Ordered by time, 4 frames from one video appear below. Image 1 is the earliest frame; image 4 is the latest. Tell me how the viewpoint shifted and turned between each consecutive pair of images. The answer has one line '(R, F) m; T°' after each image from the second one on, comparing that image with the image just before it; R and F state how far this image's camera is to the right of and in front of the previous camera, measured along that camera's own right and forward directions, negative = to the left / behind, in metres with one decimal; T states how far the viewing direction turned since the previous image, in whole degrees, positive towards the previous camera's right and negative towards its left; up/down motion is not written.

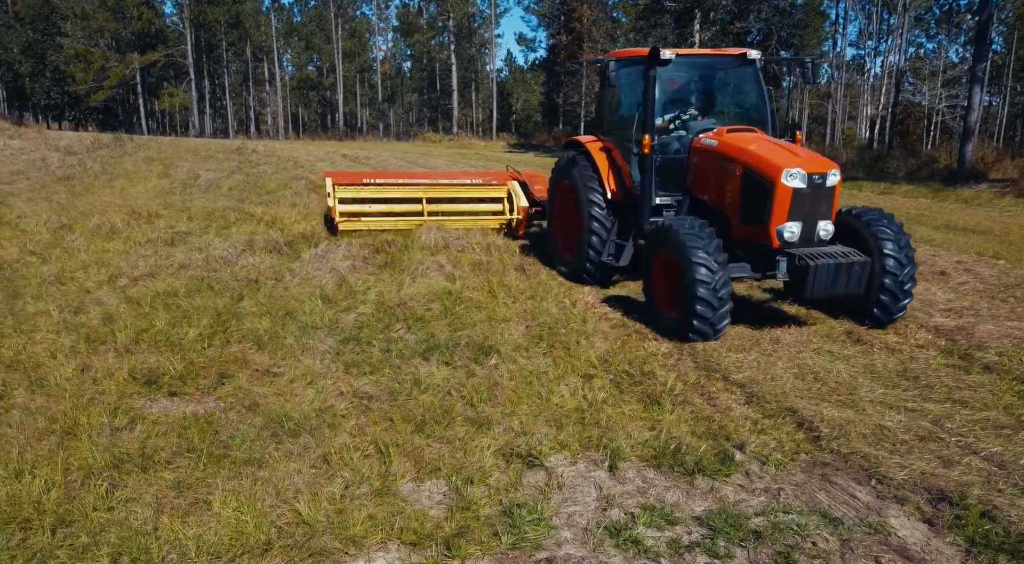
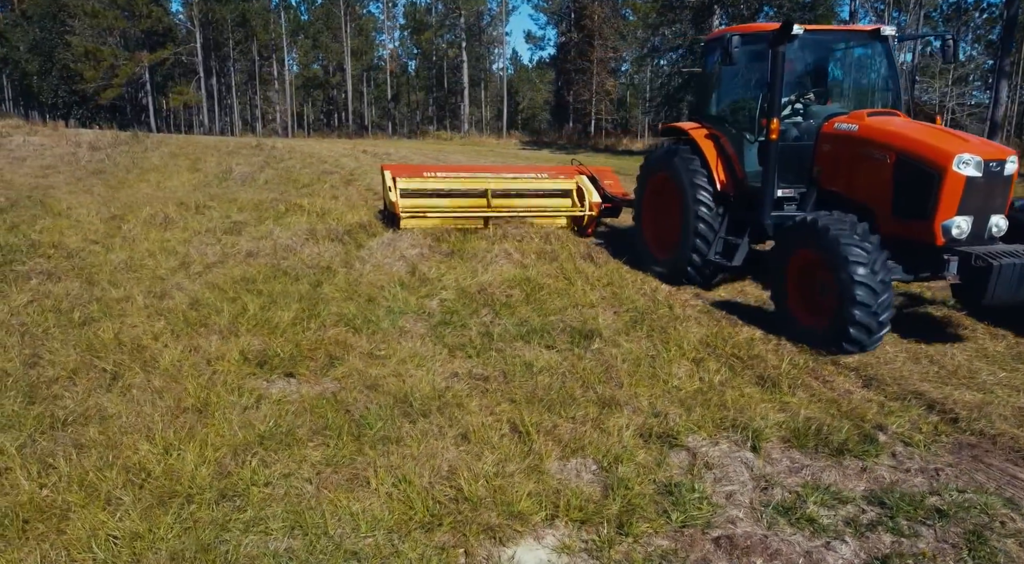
(-0.6, +0.1) m; -1°
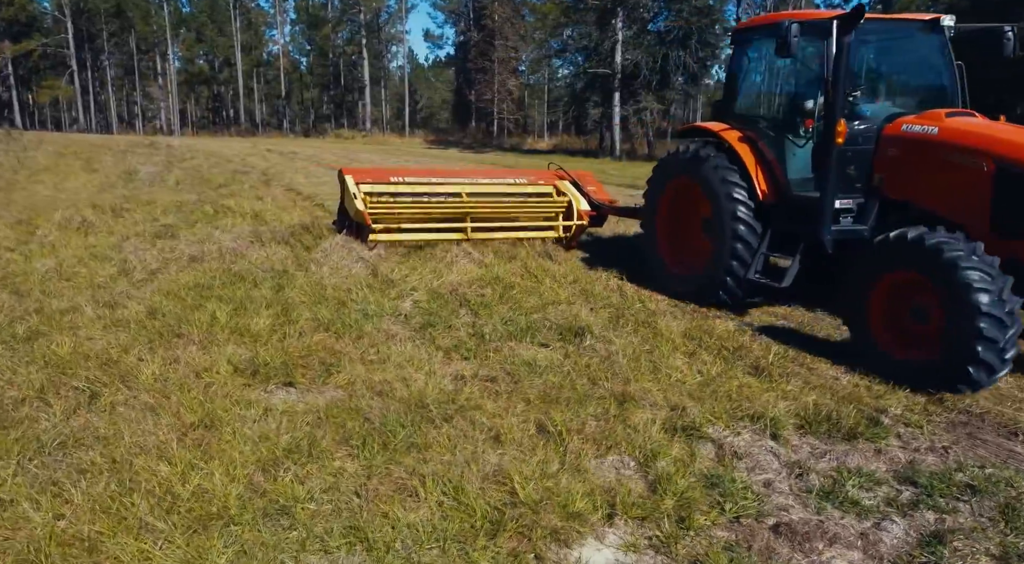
(-0.5, +0.1) m; +7°
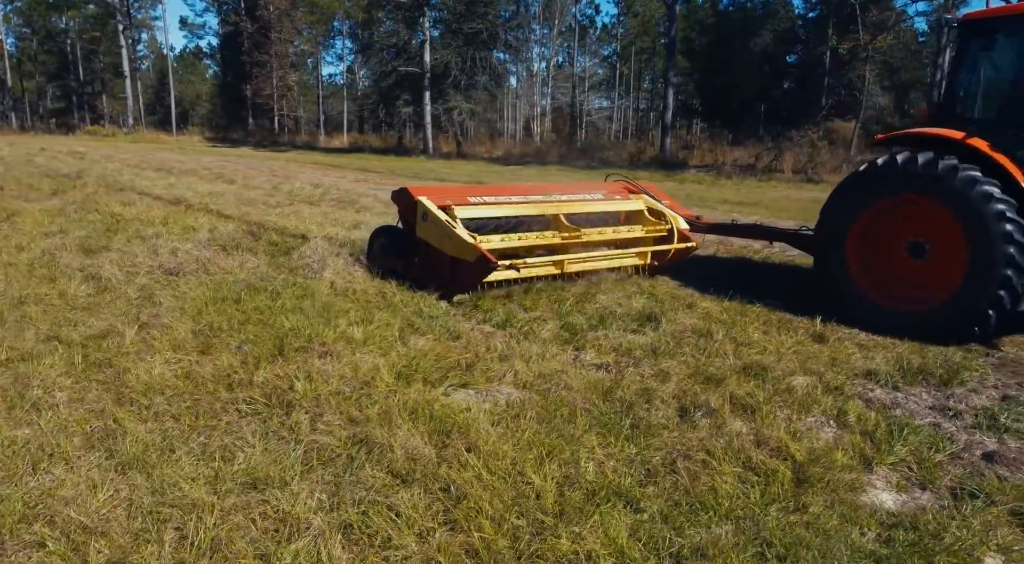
(-1.8, +0.1) m; +16°
